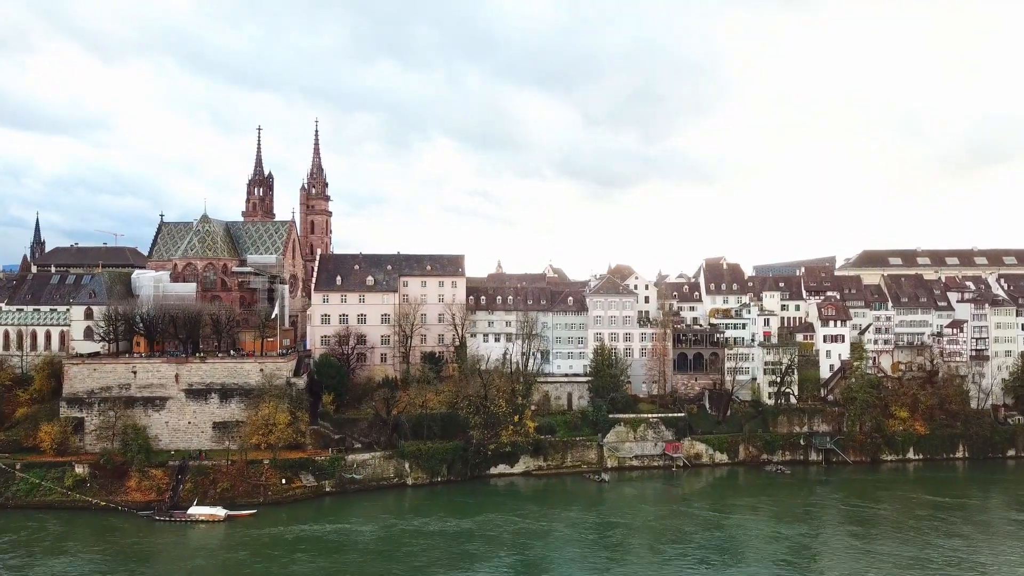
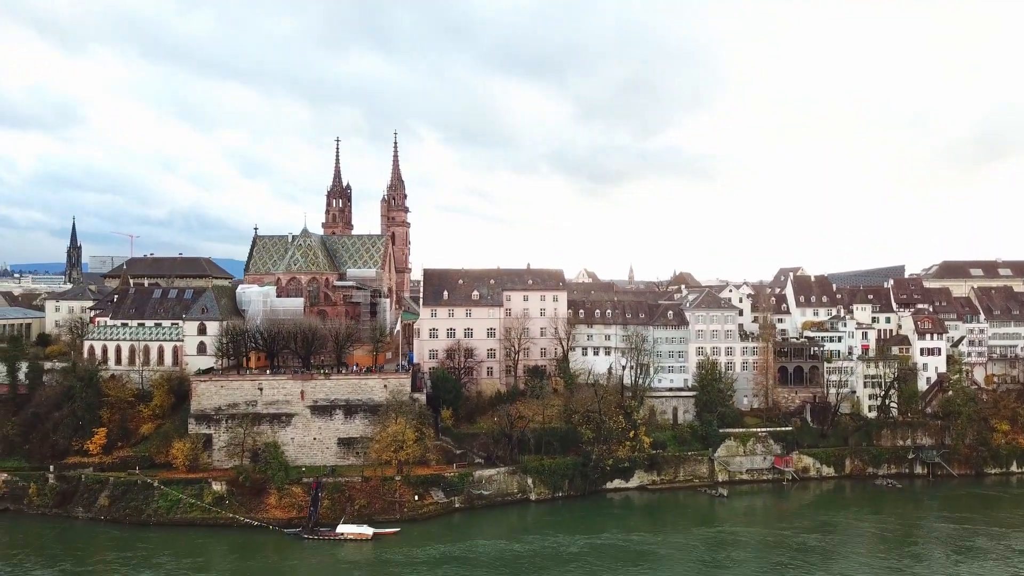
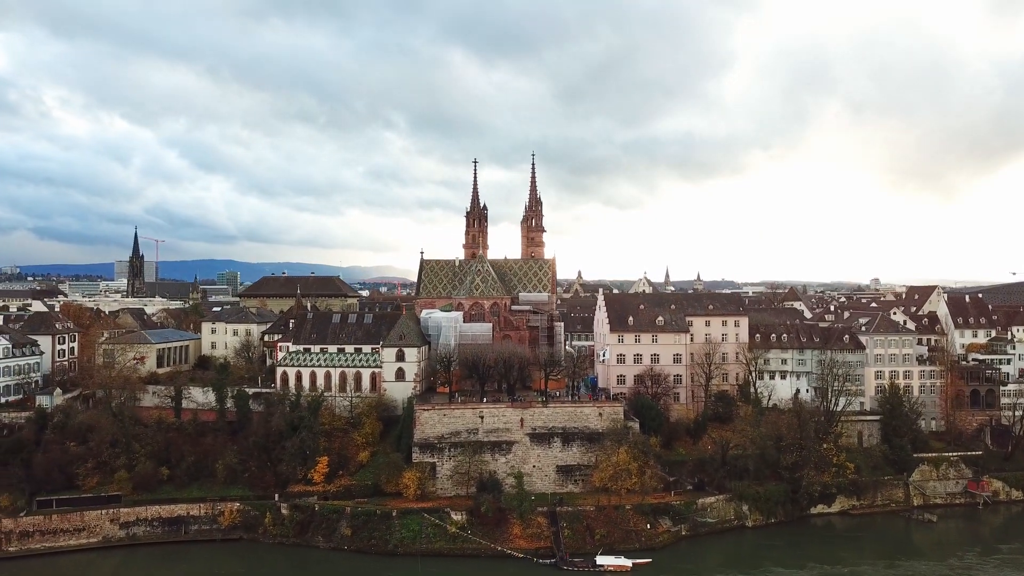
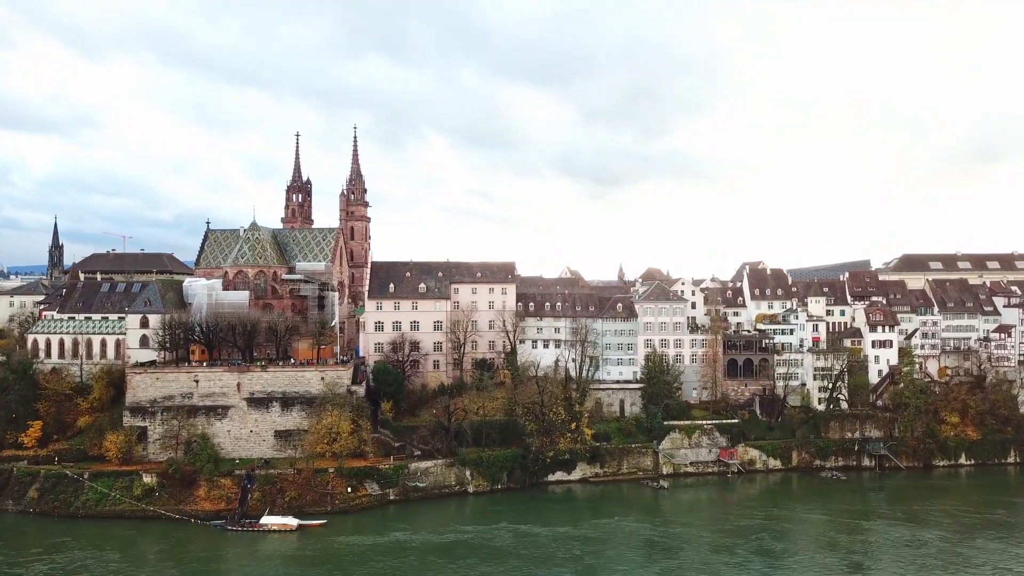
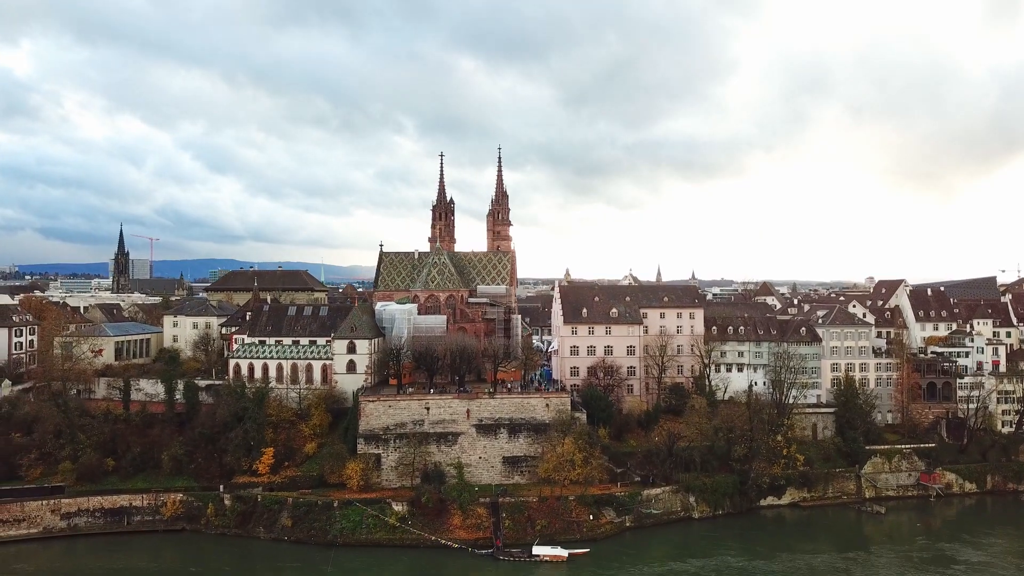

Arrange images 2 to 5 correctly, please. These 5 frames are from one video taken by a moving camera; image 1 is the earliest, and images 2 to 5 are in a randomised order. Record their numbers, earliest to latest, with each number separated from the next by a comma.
4, 2, 5, 3
